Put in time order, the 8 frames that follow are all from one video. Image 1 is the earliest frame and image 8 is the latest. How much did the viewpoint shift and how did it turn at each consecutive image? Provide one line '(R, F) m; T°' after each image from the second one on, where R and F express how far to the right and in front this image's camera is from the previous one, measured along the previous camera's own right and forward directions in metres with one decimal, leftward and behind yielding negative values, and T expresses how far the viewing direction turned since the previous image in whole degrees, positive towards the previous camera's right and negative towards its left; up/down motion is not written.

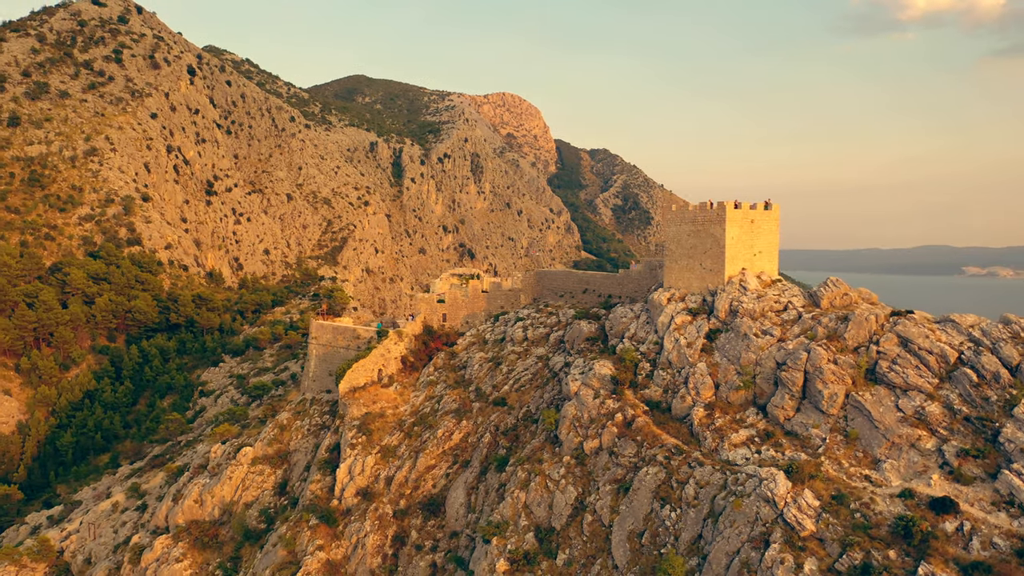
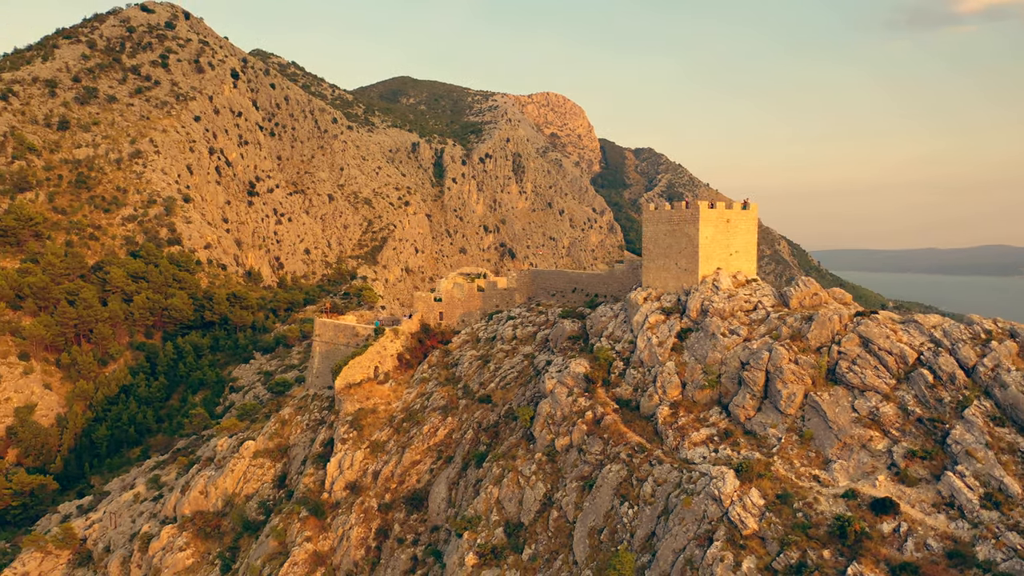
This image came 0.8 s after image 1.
(+2.1, -0.3) m; -3°
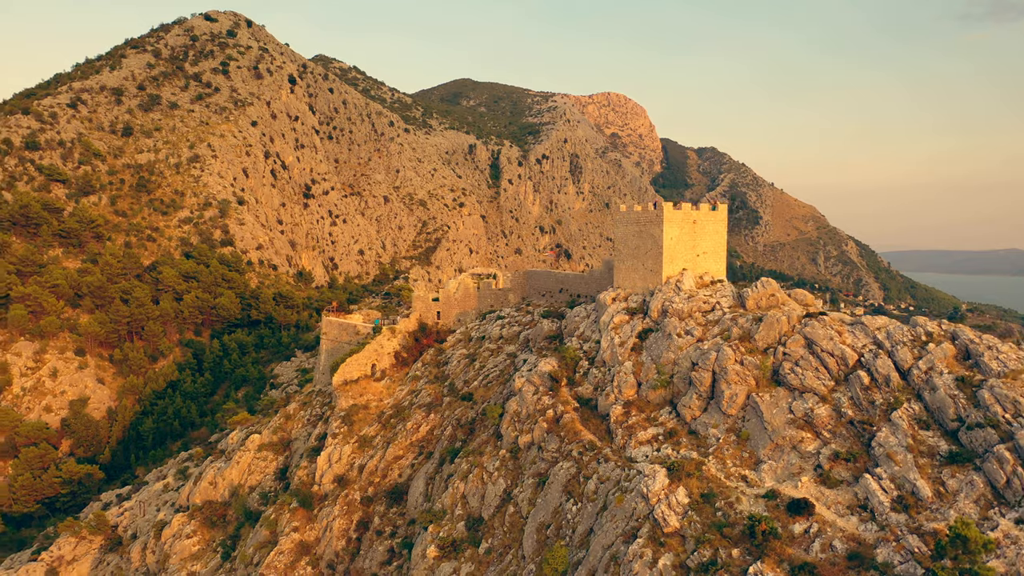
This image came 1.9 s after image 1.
(+2.9, -0.4) m; -4°
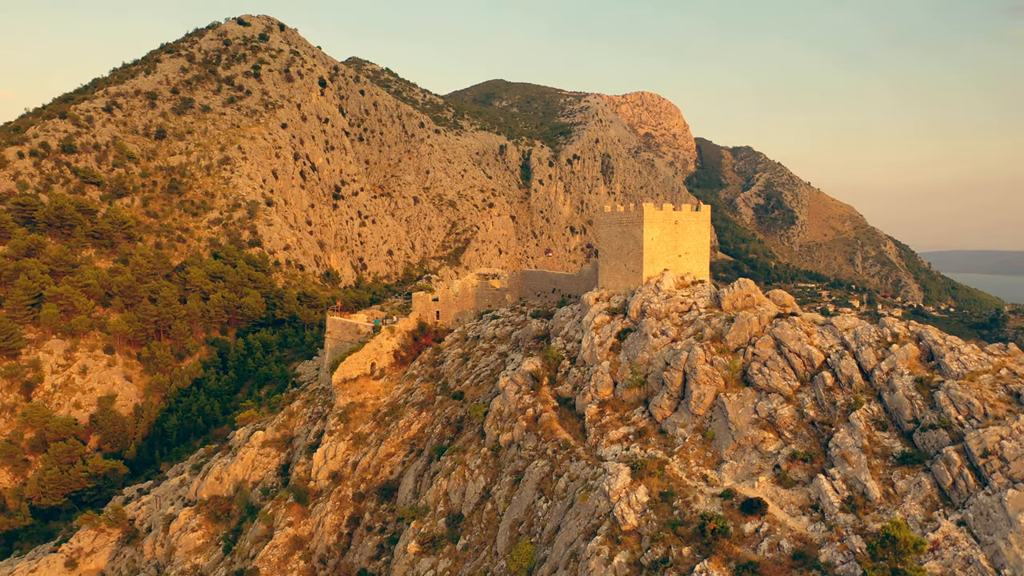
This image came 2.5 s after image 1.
(+1.6, -0.3) m; -2°
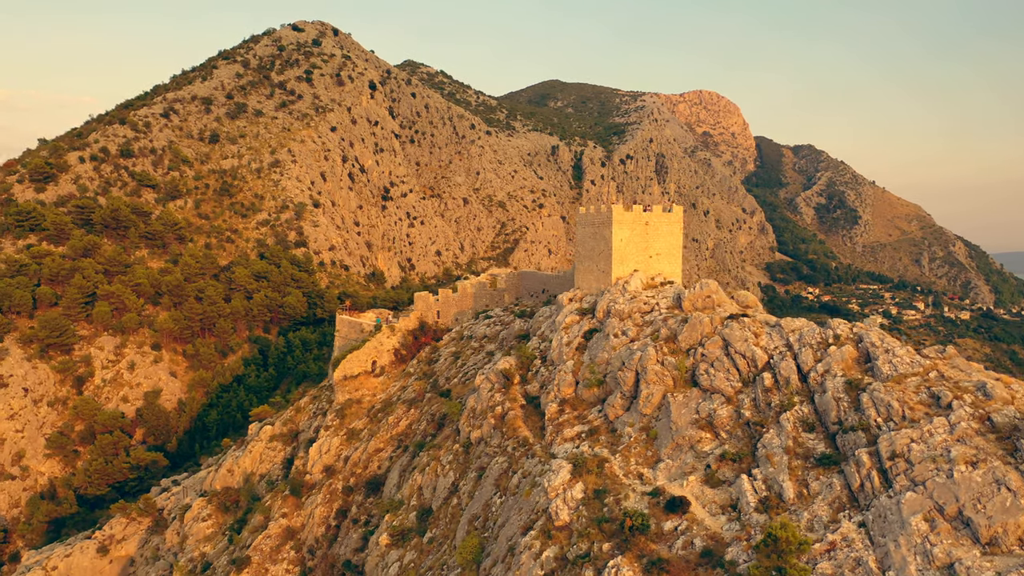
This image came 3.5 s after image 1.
(+2.6, -0.4) m; -4°
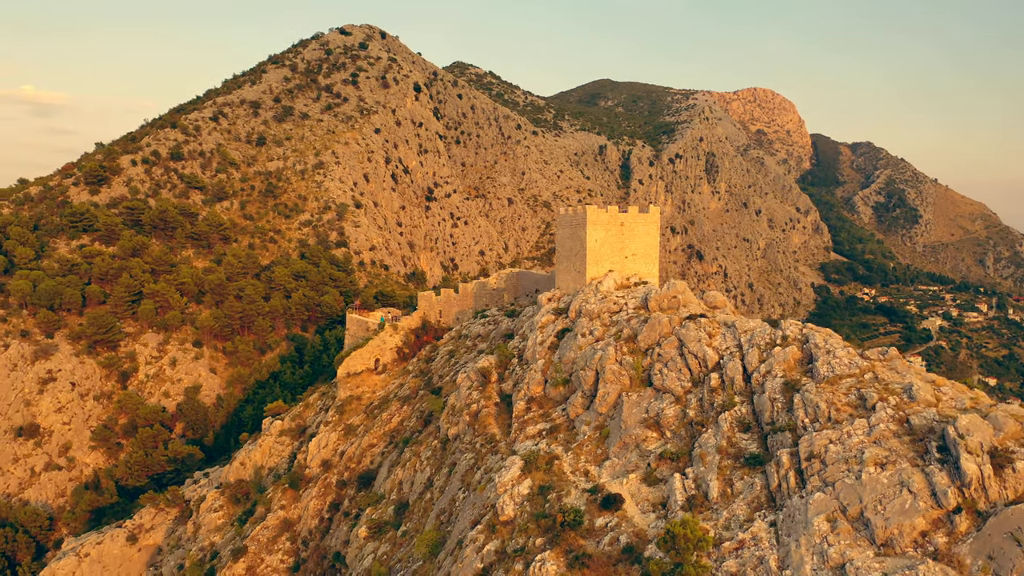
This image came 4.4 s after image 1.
(+2.3, -0.3) m; -4°
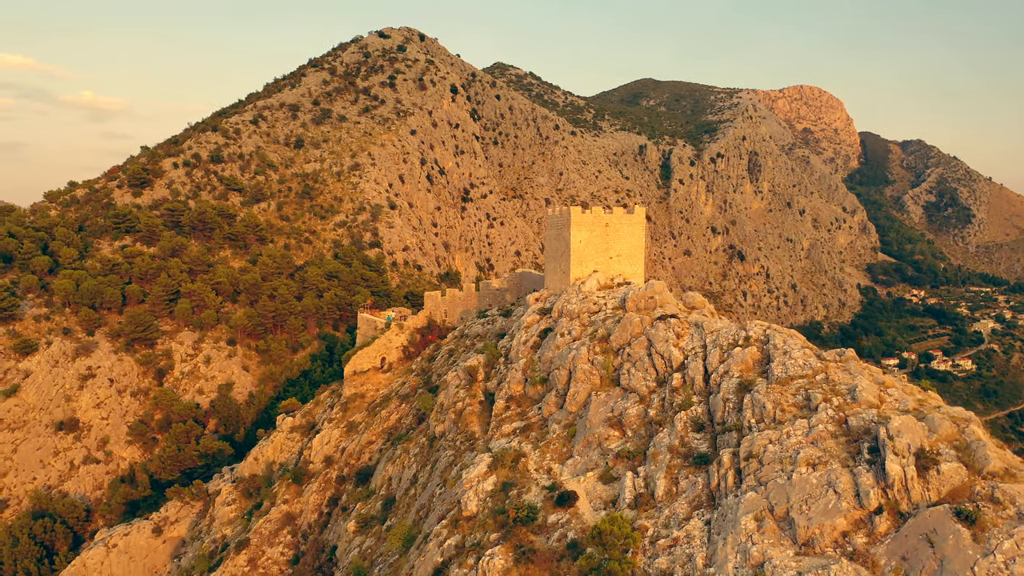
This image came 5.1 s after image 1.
(+1.8, -0.3) m; -3°
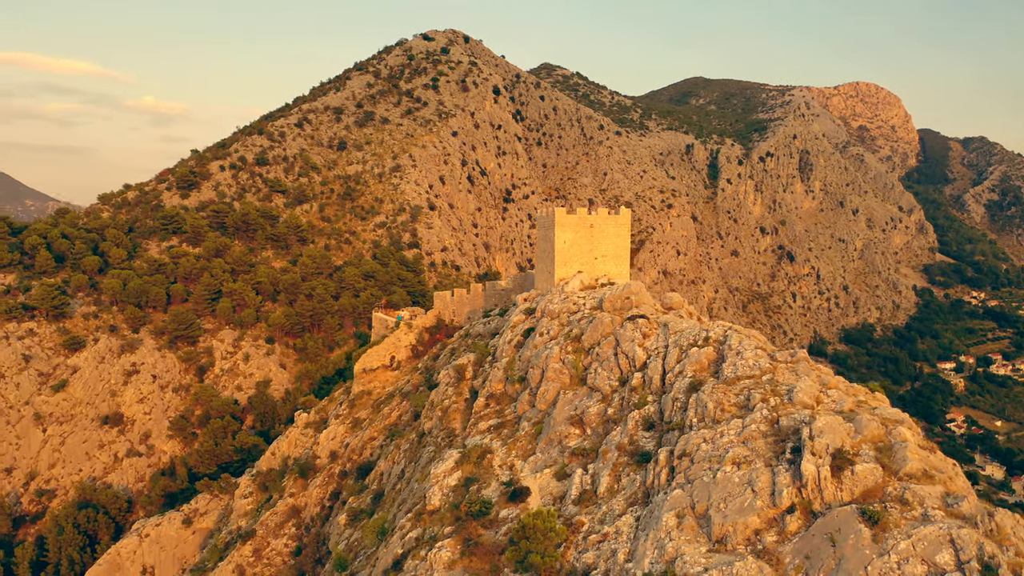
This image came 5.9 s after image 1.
(+2.0, -0.3) m; -4°
